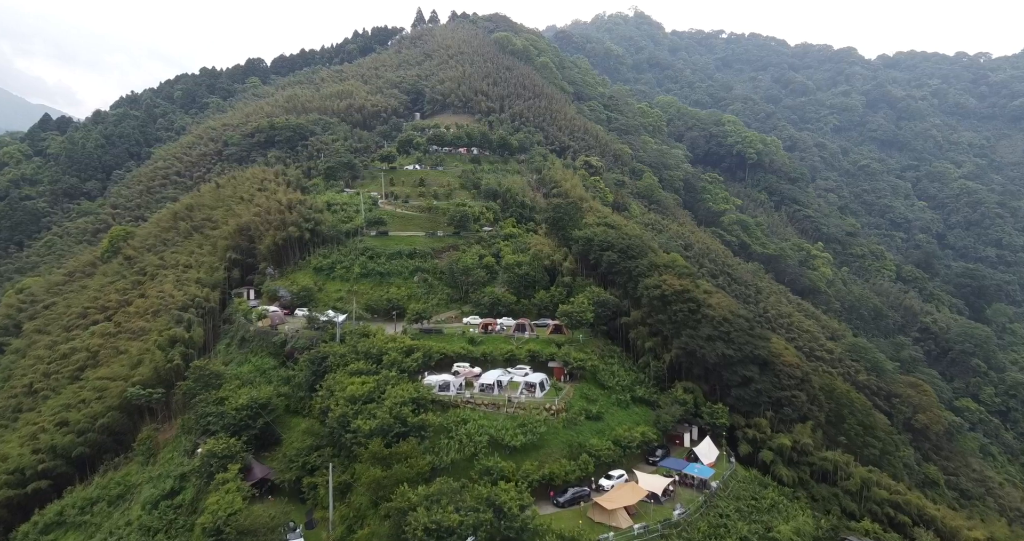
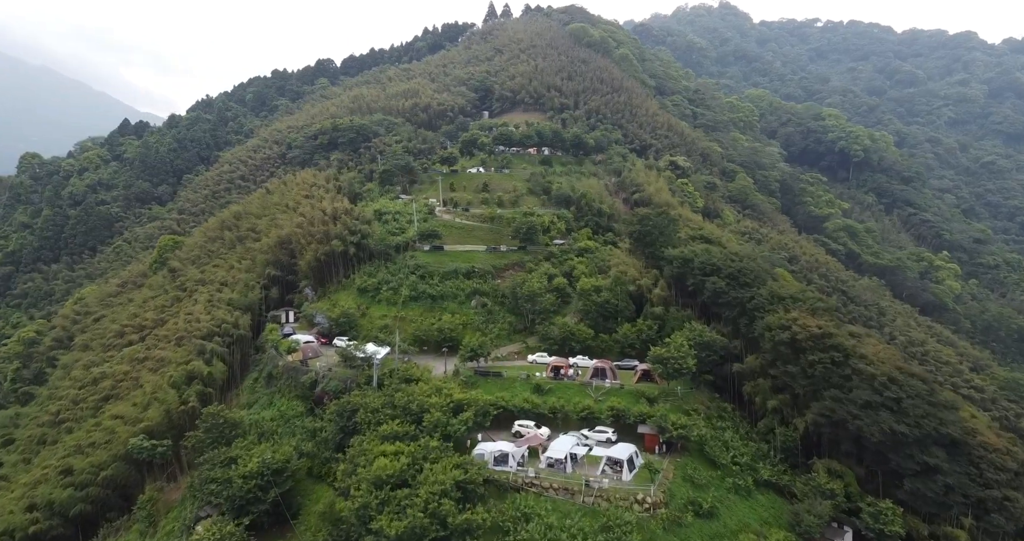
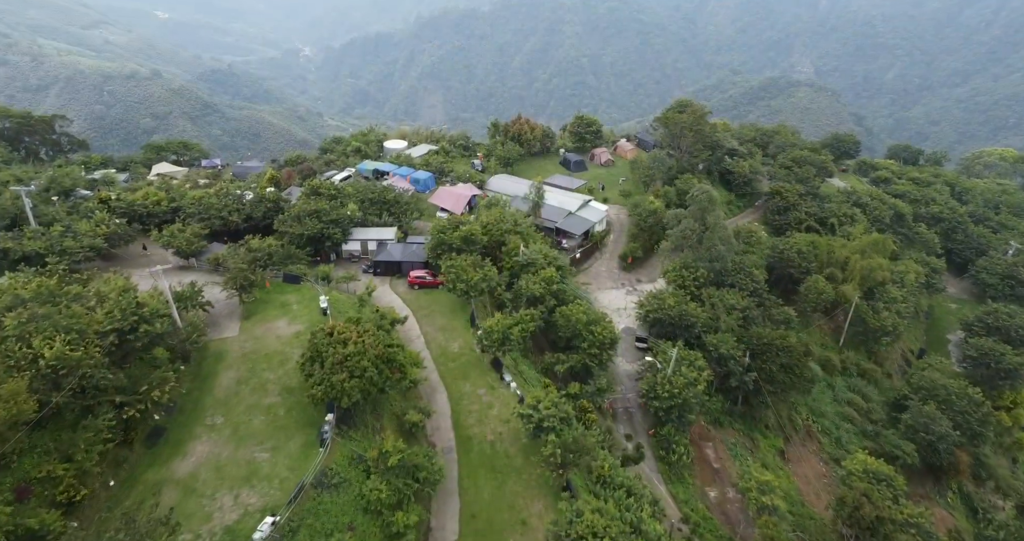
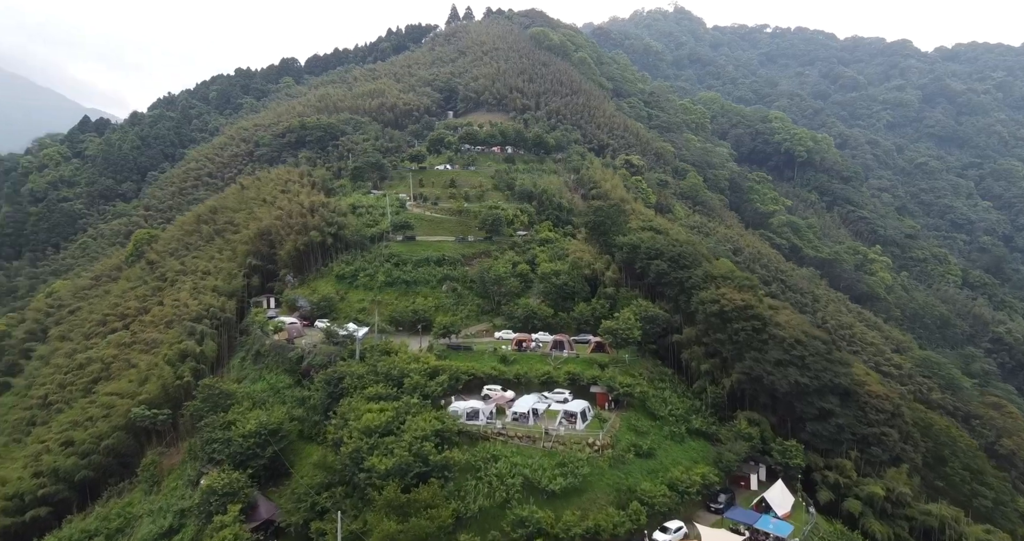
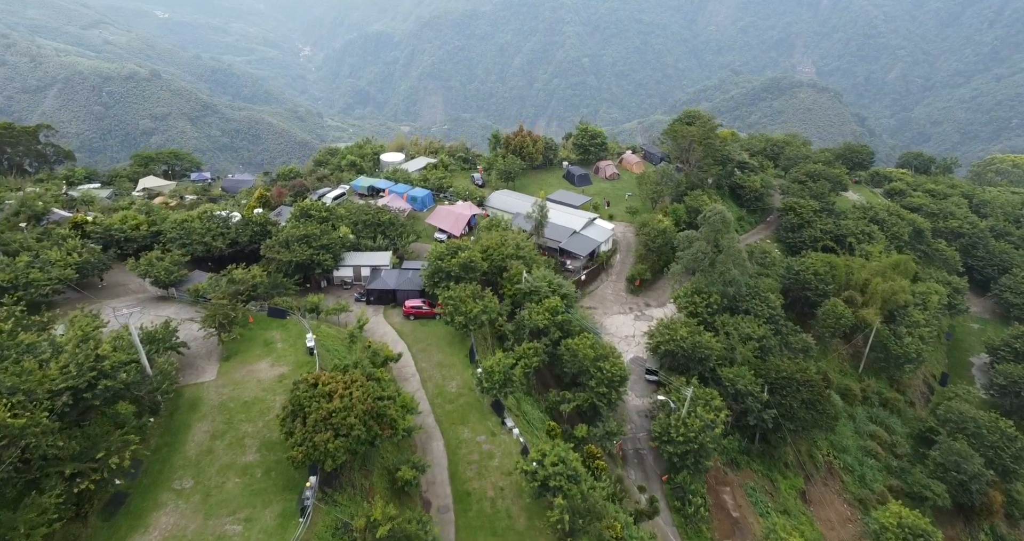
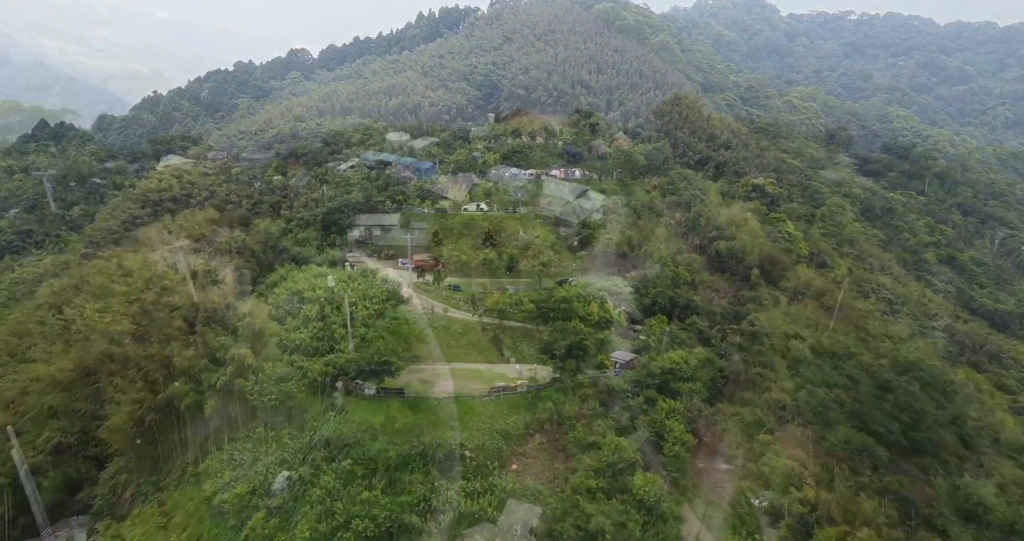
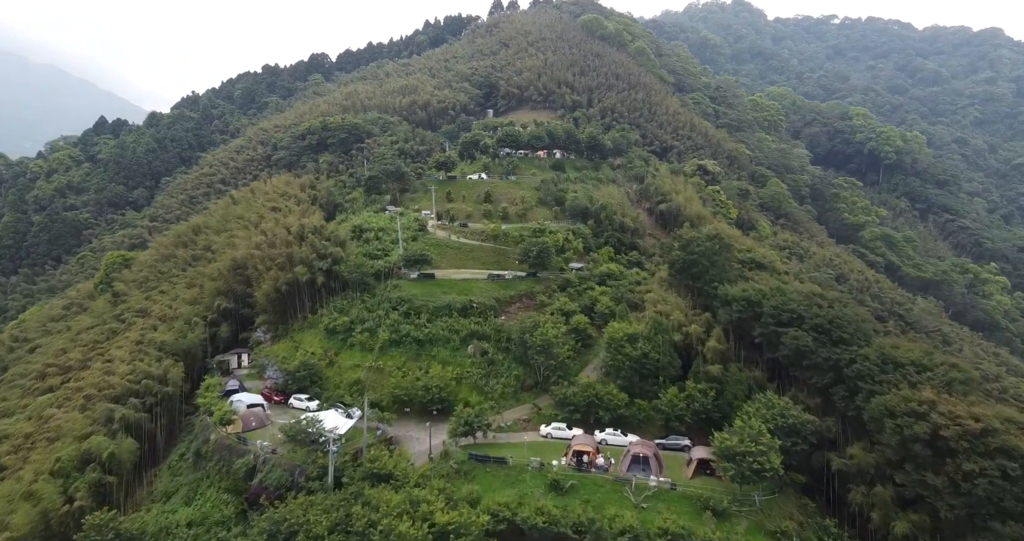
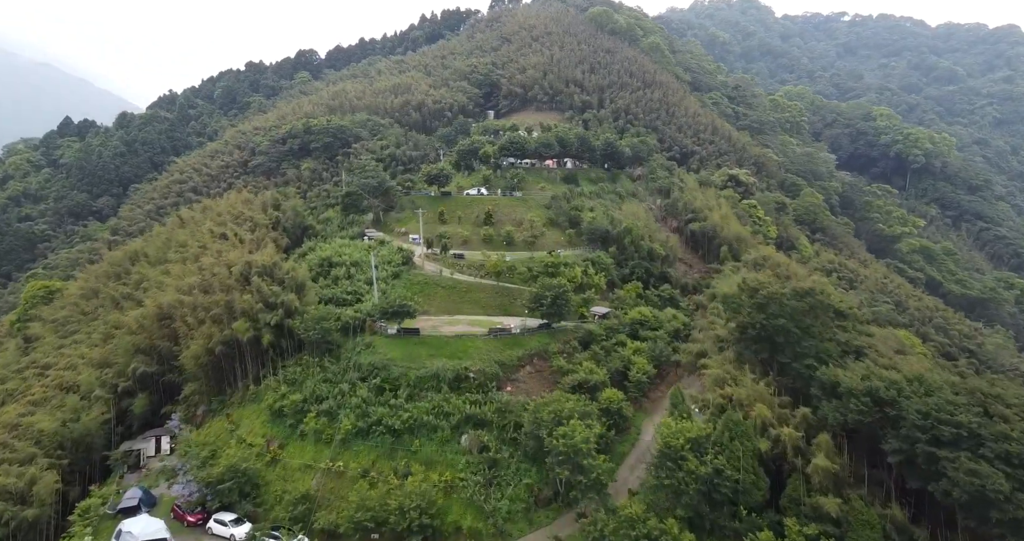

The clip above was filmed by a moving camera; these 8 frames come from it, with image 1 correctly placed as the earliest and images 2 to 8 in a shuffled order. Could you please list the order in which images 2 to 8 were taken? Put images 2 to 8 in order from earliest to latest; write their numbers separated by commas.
4, 2, 7, 8, 6, 3, 5
